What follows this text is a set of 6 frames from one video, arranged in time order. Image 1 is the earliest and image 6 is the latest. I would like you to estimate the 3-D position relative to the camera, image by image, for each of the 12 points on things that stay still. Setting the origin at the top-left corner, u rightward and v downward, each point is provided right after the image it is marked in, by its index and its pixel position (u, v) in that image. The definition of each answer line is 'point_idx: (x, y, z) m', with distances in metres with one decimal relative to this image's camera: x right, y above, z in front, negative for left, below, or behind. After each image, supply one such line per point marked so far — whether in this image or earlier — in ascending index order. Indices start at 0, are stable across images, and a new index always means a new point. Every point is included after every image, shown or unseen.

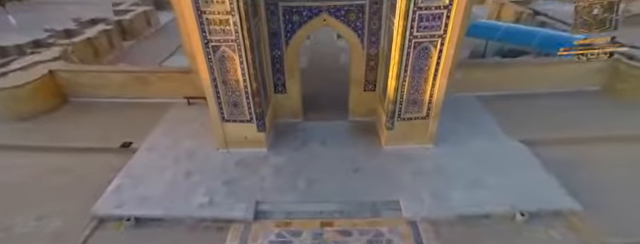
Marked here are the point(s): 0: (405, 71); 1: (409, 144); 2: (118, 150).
0: (+0.8, +0.5, +2.6) m
1: (+1.0, -0.2, +3.0) m
2: (-2.3, -0.3, +3.1) m
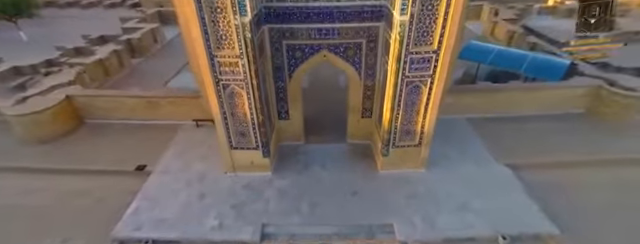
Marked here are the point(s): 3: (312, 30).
0: (+0.8, +0.2, +2.8) m
1: (+1.0, -0.5, +3.3) m
2: (-2.3, -0.6, +3.4) m
3: (-0.1, +1.0, +2.9) m
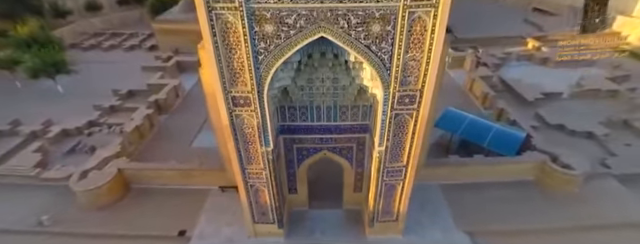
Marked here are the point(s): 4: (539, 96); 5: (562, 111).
0: (+0.8, -1.0, +3.8) m
1: (+1.0, -1.7, +4.3) m
2: (-2.2, -1.8, +4.3) m
3: (-0.1, -0.2, +3.9) m
4: (+5.4, +0.6, +6.9) m
5: (+5.6, +0.3, +6.5) m
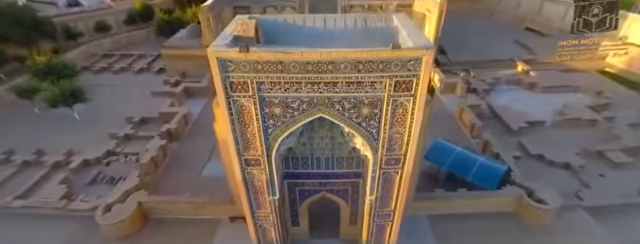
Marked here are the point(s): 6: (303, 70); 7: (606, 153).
0: (+0.8, -1.7, +4.3) m
1: (+1.0, -2.4, +4.8) m
2: (-2.2, -2.5, +4.9) m
3: (-0.1, -0.9, +4.4) m
4: (+5.3, -0.1, +7.4) m
5: (+5.6, -0.5, +7.0) m
6: (-0.2, +0.5, +2.8) m
7: (+6.6, -0.7, +6.5) m
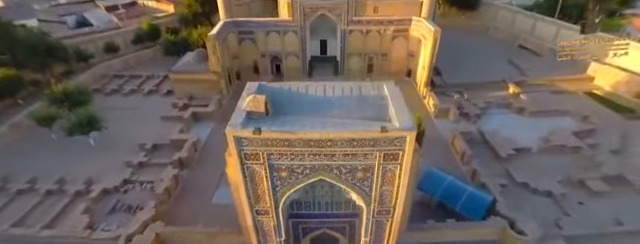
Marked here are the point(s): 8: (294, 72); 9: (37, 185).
0: (+0.8, -2.5, +4.9) m
1: (+1.0, -3.2, +5.3) m
2: (-2.2, -3.3, +5.4) m
3: (-0.1, -1.7, +4.9) m
4: (+5.4, -0.8, +7.9) m
5: (+5.6, -1.2, +7.5) m
6: (-0.2, -0.3, +3.3) m
7: (+6.6, -1.5, +7.0) m
8: (-1.1, +2.2, +12.3) m
9: (-7.3, -1.6, +7.2) m
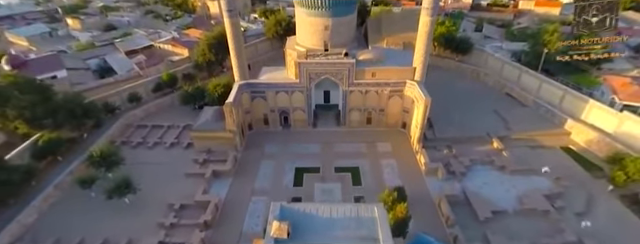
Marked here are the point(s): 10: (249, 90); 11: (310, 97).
0: (+1.0, -4.7, +6.1) m
1: (+1.1, -5.4, +6.6) m
2: (-2.1, -5.5, +6.7) m
3: (+0.1, -3.9, +6.2) m
4: (+5.5, -3.0, +9.2) m
5: (+5.8, -3.4, +8.8) m
6: (0.0, -2.4, +4.6) m
7: (+6.7, -3.7, +8.2) m
8: (-0.9, -0.1, +13.6) m
9: (-7.1, -3.8, +8.6) m
10: (-3.1, +1.4, +12.5) m
11: (-0.5, +1.1, +12.8) m
